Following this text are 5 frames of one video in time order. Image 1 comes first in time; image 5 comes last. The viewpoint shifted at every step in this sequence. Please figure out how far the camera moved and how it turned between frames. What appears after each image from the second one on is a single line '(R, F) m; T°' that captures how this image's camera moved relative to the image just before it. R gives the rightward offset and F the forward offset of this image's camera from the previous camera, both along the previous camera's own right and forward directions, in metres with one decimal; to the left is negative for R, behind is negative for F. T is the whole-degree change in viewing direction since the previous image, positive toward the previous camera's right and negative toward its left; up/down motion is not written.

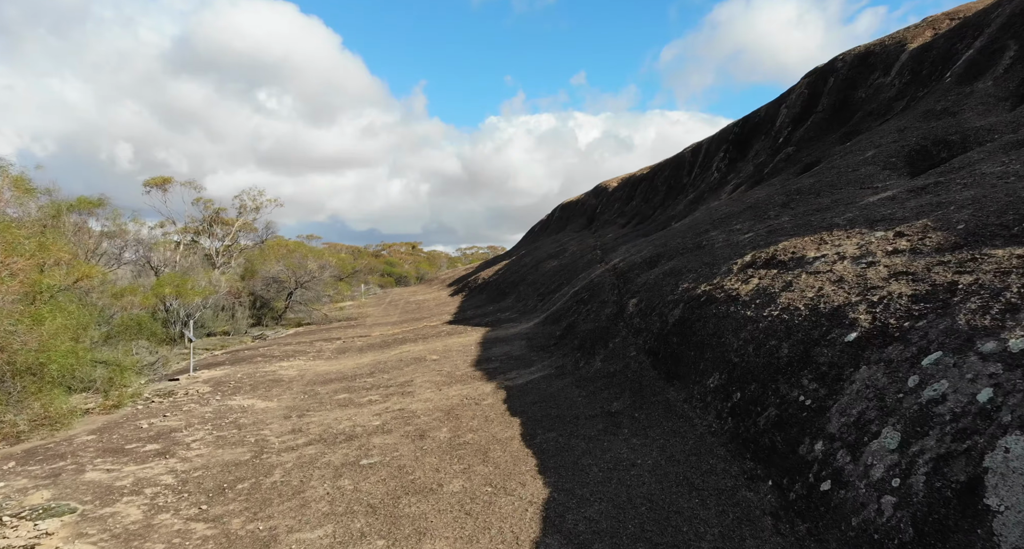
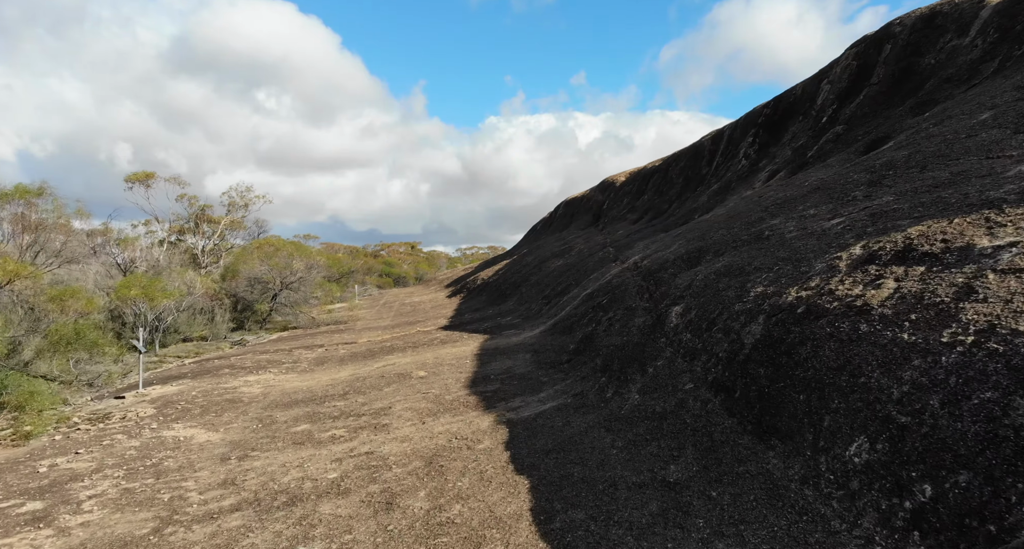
(-0.1, +4.2) m; 0°
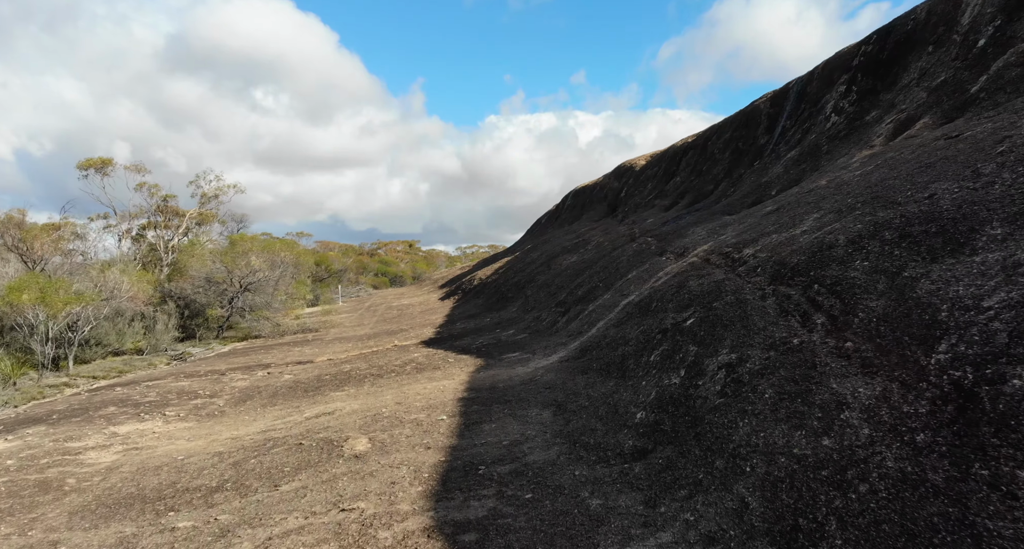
(-0.1, +8.9) m; 0°
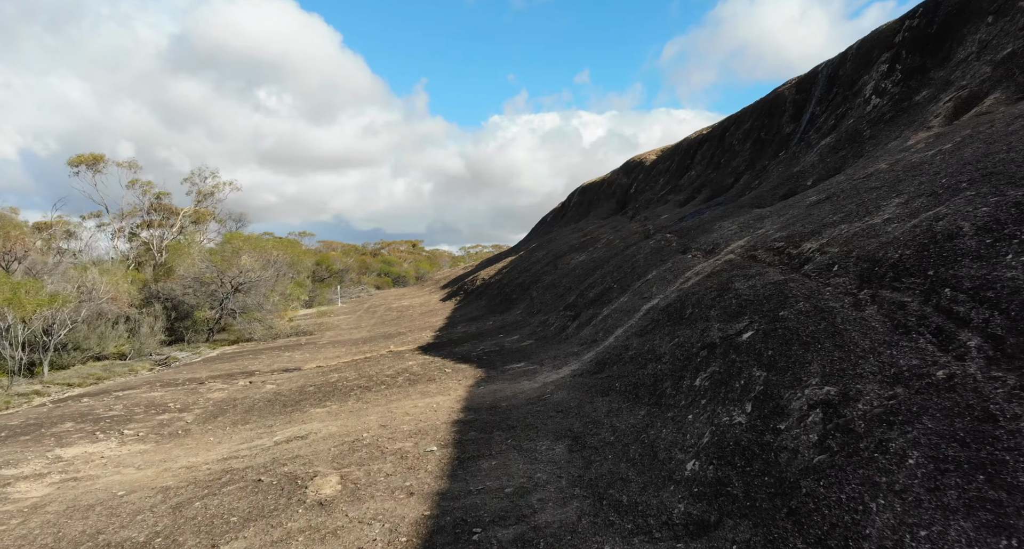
(0.0, +2.3) m; 0°
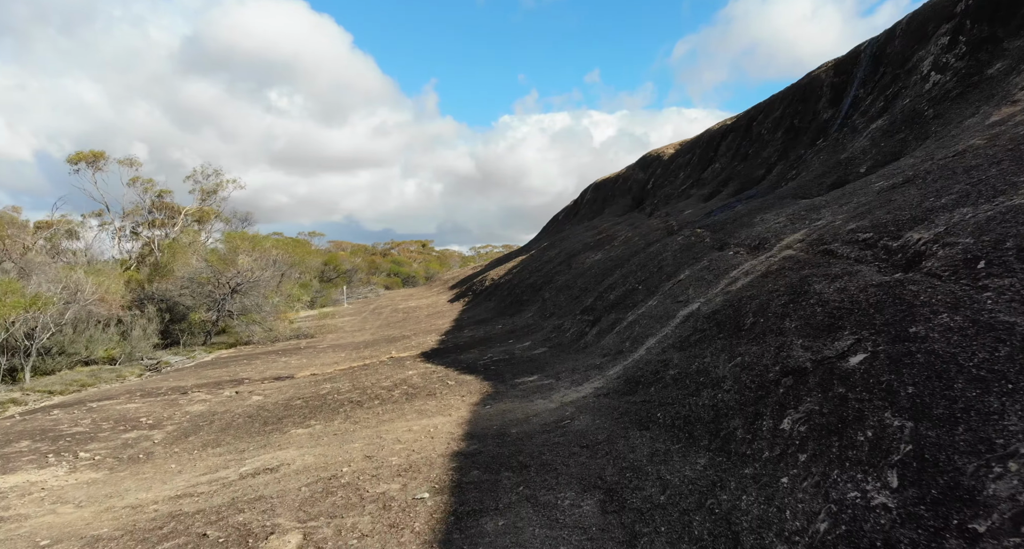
(0.0, +2.3) m; -1°
